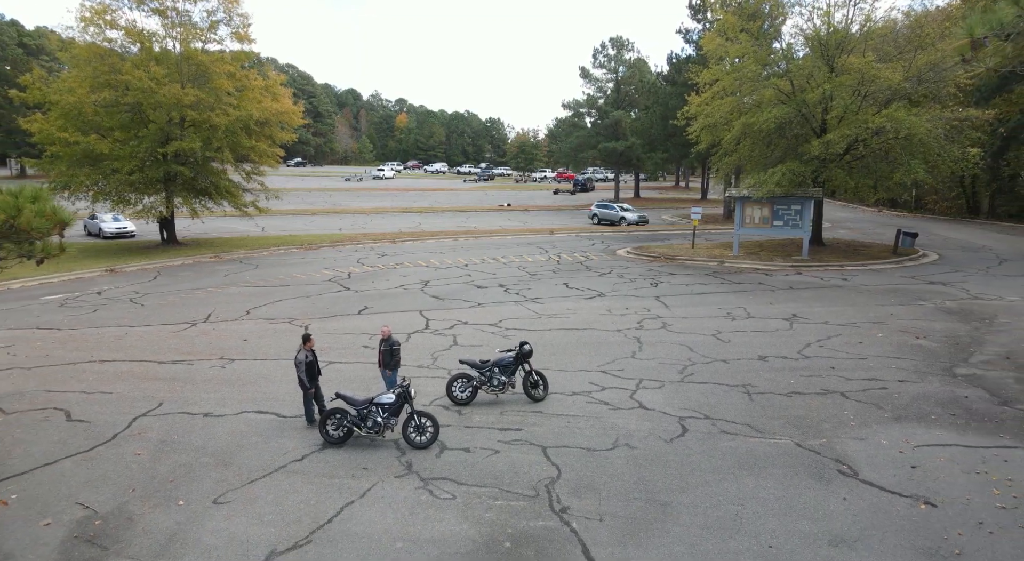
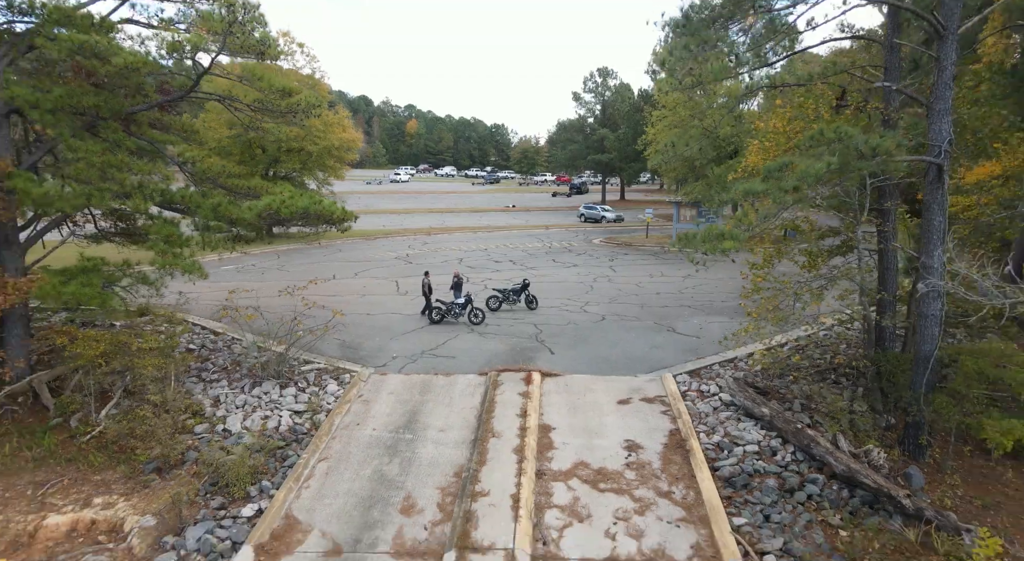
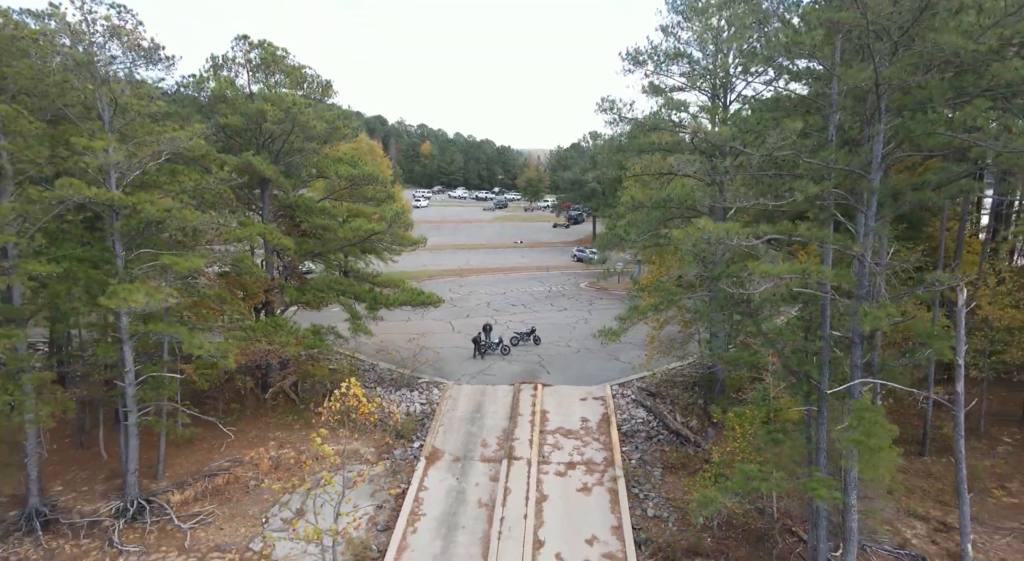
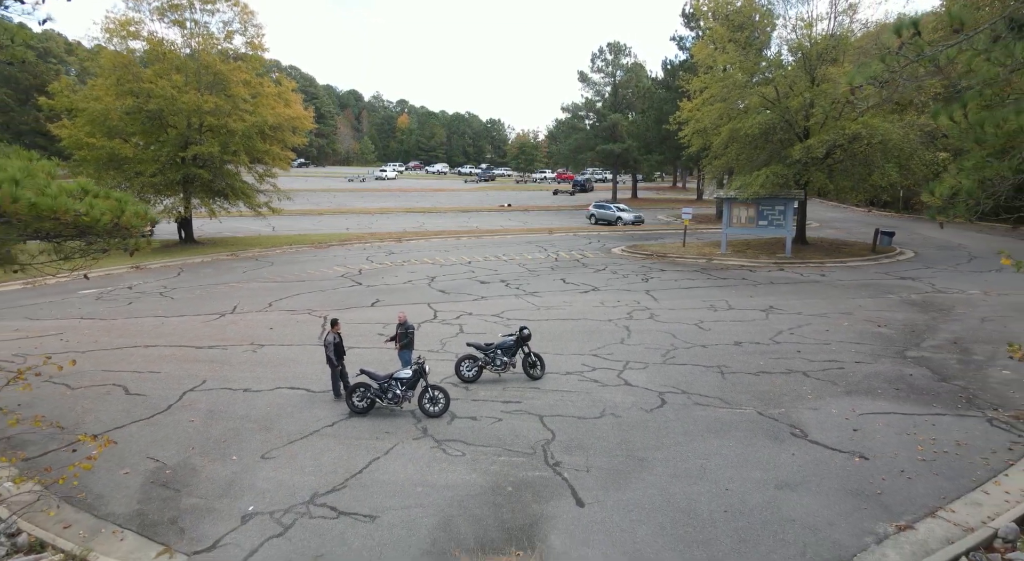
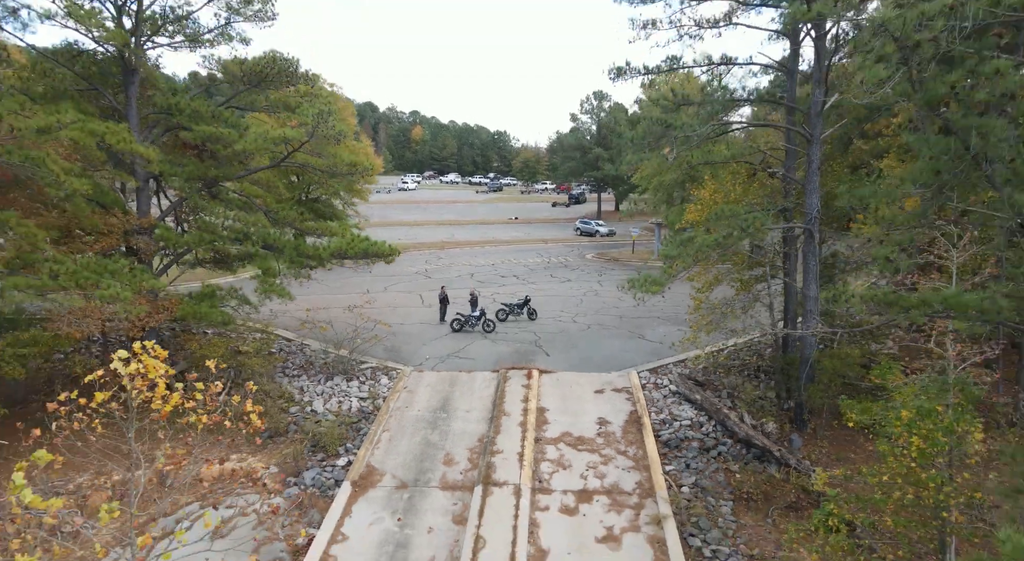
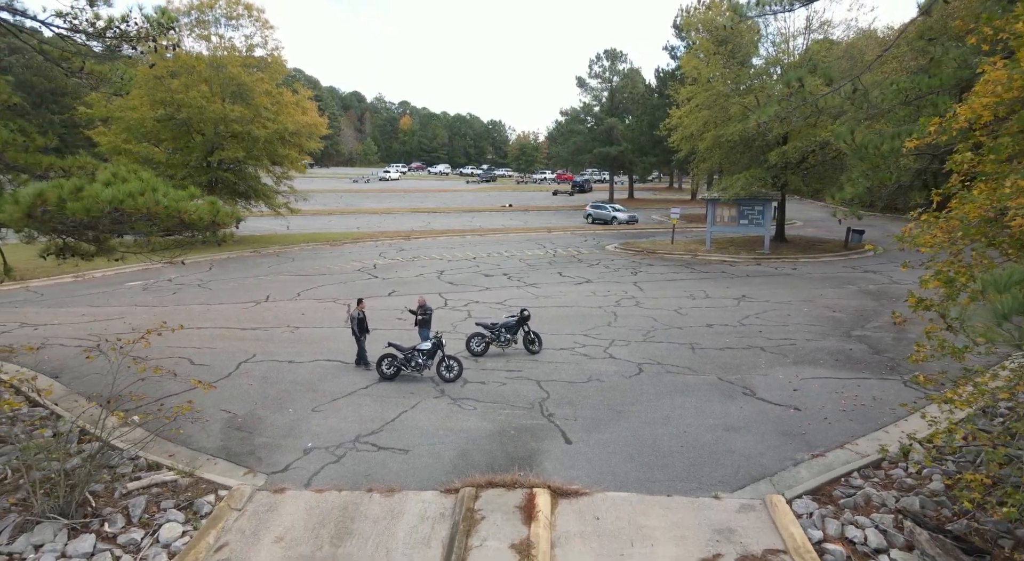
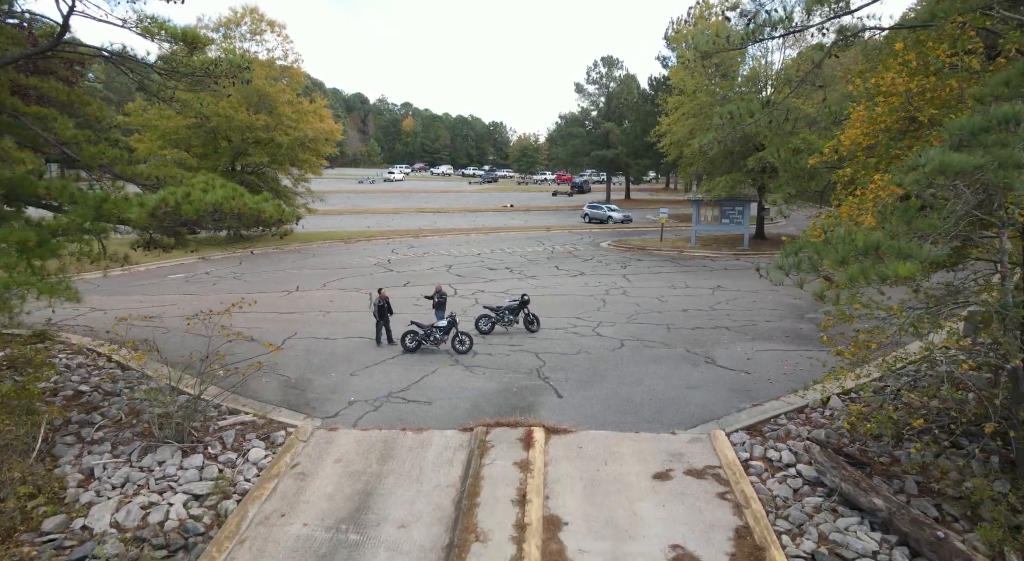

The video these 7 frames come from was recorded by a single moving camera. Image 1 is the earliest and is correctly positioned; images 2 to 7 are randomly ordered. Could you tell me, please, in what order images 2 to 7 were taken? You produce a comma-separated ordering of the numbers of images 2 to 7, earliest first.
4, 6, 7, 2, 5, 3
